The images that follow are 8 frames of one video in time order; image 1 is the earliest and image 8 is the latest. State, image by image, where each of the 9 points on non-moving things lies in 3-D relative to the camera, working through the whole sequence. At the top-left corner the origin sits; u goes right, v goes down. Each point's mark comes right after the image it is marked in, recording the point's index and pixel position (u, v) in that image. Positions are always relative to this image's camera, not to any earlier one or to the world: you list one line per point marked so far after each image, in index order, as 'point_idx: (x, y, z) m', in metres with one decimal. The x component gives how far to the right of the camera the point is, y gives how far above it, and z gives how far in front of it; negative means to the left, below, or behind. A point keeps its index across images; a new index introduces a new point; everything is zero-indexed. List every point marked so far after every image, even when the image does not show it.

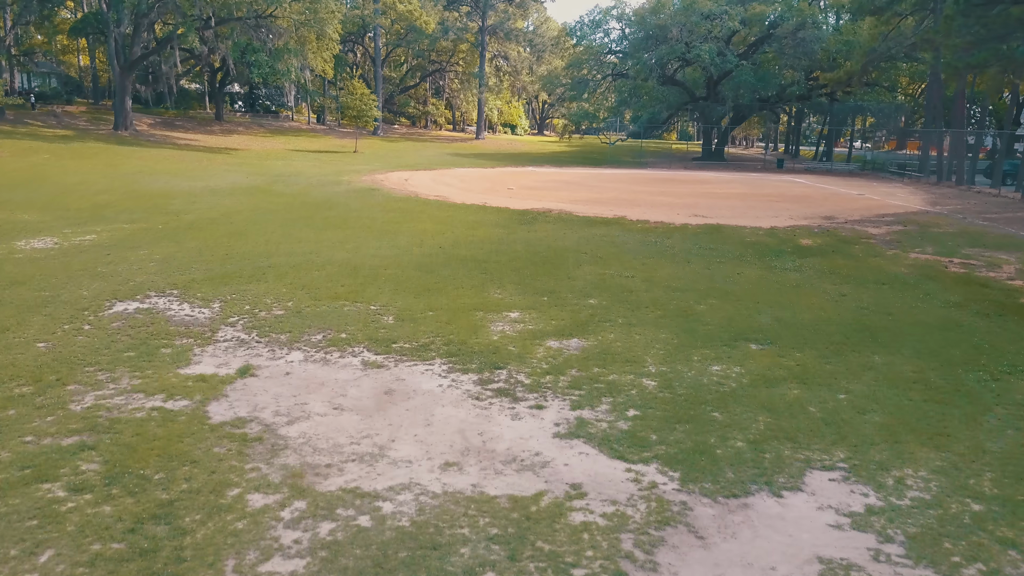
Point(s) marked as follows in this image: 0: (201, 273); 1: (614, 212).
0: (-3.3, +0.1, +8.5) m
1: (+1.8, +1.4, +14.5) m
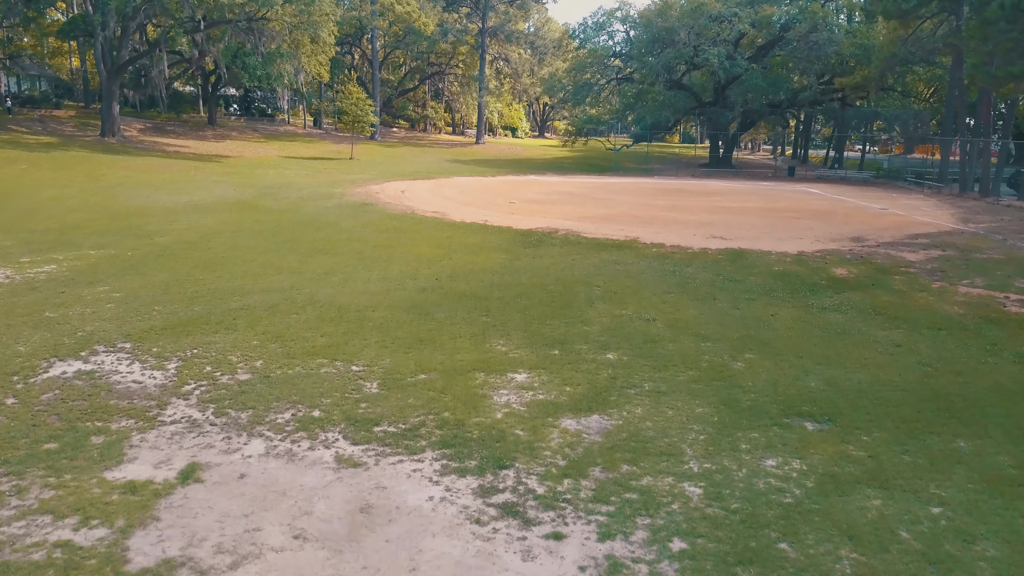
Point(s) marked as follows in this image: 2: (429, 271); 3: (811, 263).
0: (-3.3, -0.3, +7.5) m
1: (+1.9, +0.9, +13.5) m
2: (-1.1, +0.2, +10.3) m
3: (+4.0, +0.3, +10.7) m
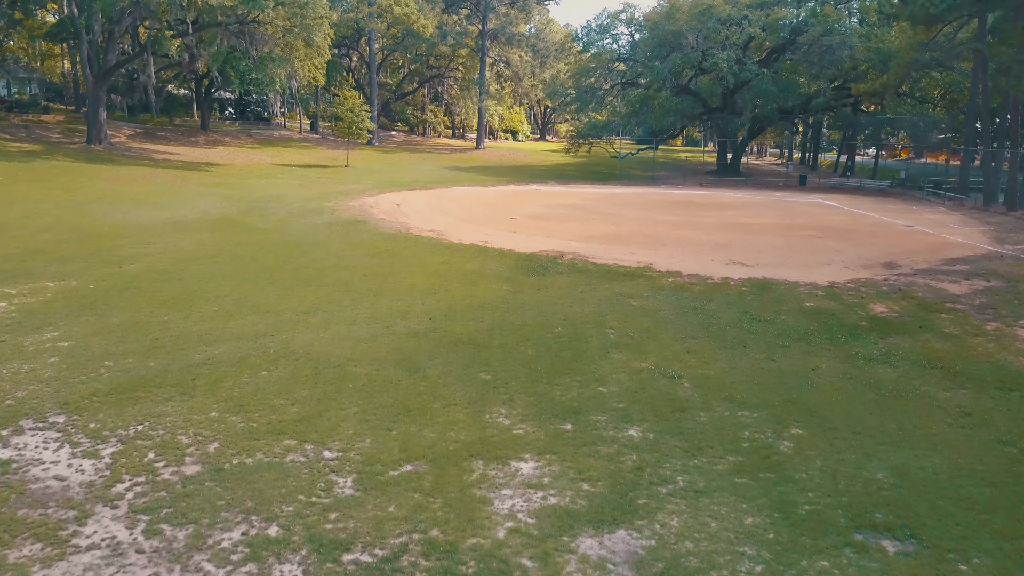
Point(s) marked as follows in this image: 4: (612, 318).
0: (-3.2, -0.7, +6.4) m
1: (+1.9, +0.5, +12.4) m
2: (-1.0, -0.2, +9.2) m
3: (+4.0, -0.1, +9.7) m
4: (+1.1, -0.3, +8.9) m
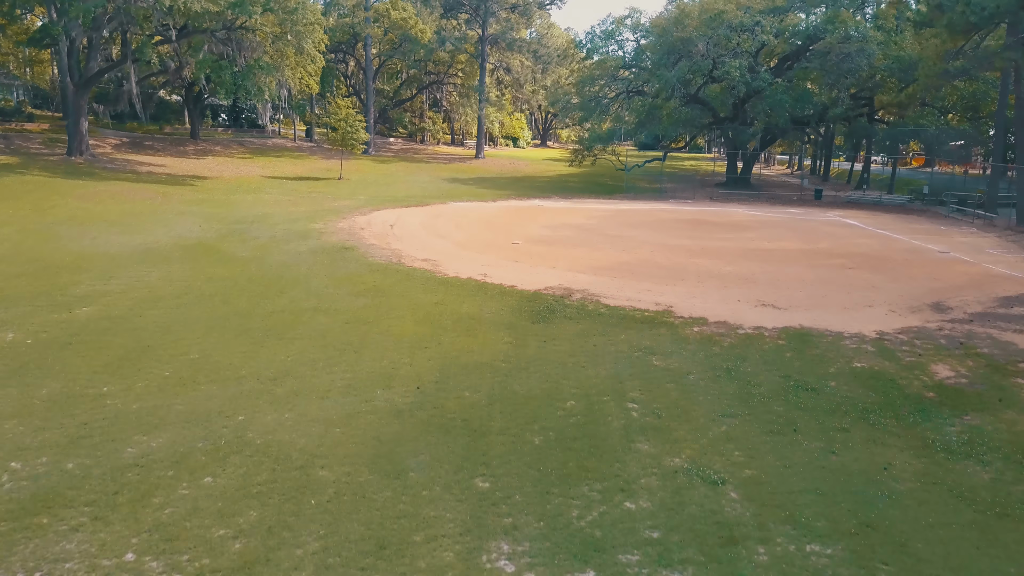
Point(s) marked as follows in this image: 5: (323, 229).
0: (-3.2, -1.3, +5.1) m
1: (+2.0, -0.1, +11.1) m
2: (-1.0, -0.8, +7.9) m
3: (+4.0, -0.7, +8.4) m
4: (+1.1, -0.9, +7.5) m
5: (-4.1, +1.3, +17.3) m
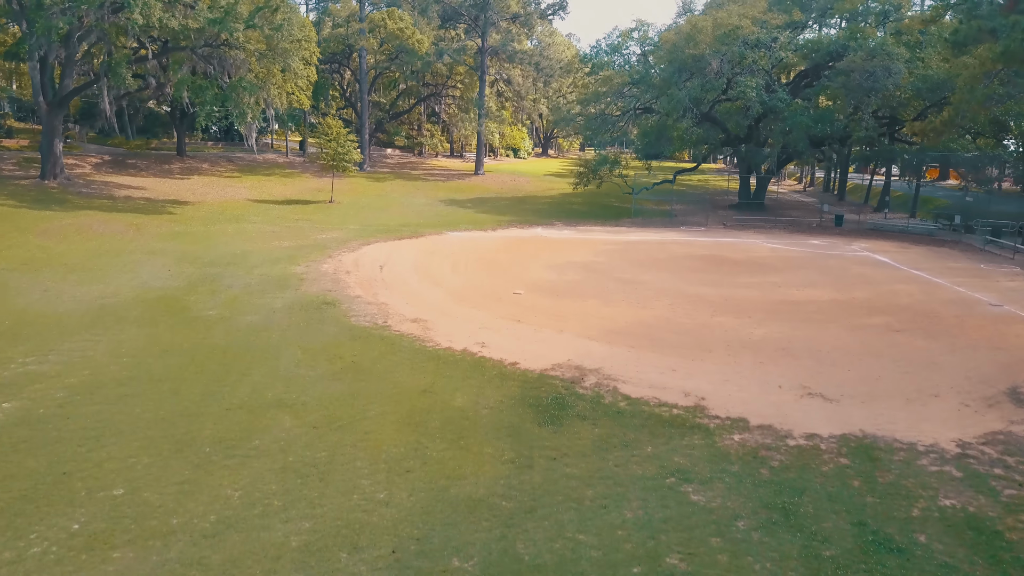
0: (-3.2, -2.3, +3.5) m
1: (+2.0, -1.1, +9.5) m
2: (-1.0, -1.8, +6.3) m
3: (+4.0, -1.7, +6.7) m
4: (+1.1, -1.9, +5.9) m
5: (-4.0, +0.3, +15.7) m
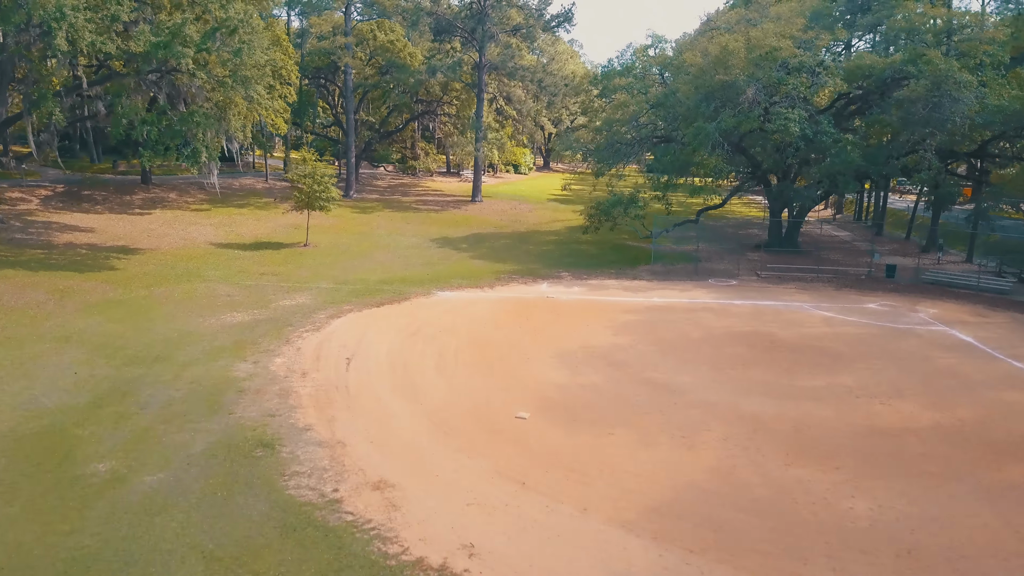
0: (-3.2, -3.9, +0.1) m
1: (+2.0, -2.7, +6.1) m
2: (-1.0, -3.4, +2.8) m
3: (+4.1, -3.3, +3.3) m
4: (+1.2, -3.5, +2.5) m
5: (-4.0, -1.4, +12.3) m
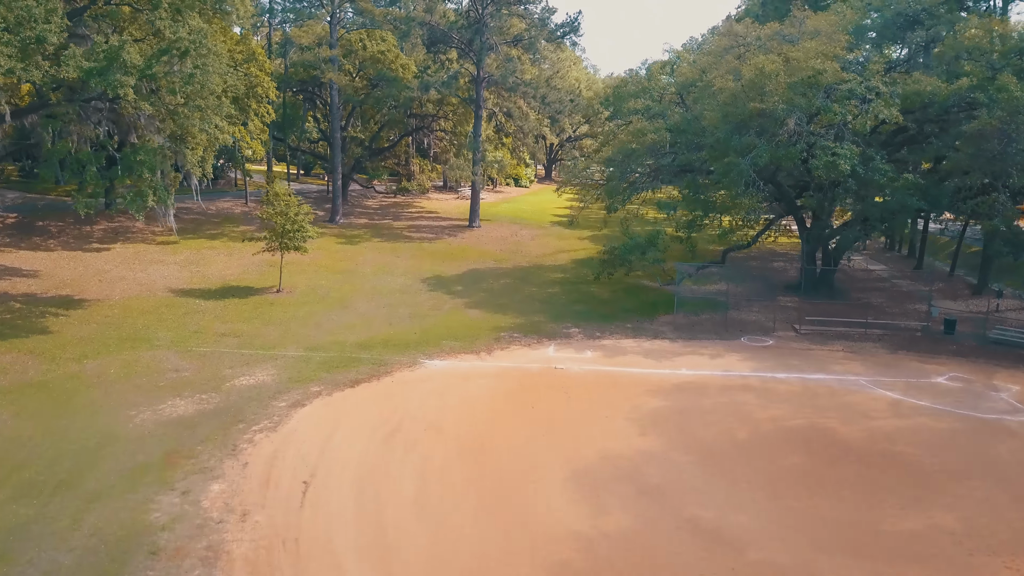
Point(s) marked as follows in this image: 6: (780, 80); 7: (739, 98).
0: (-3.1, -5.3, -2.9) m
1: (+2.0, -4.1, +3.1) m
2: (-0.9, -4.8, -0.1) m
3: (+4.1, -4.7, +0.4) m
4: (+1.2, -4.9, -0.5) m
5: (-4.0, -2.8, +9.3) m
6: (+6.0, +4.7, +18.0) m
7: (+5.2, +4.4, +18.6) m
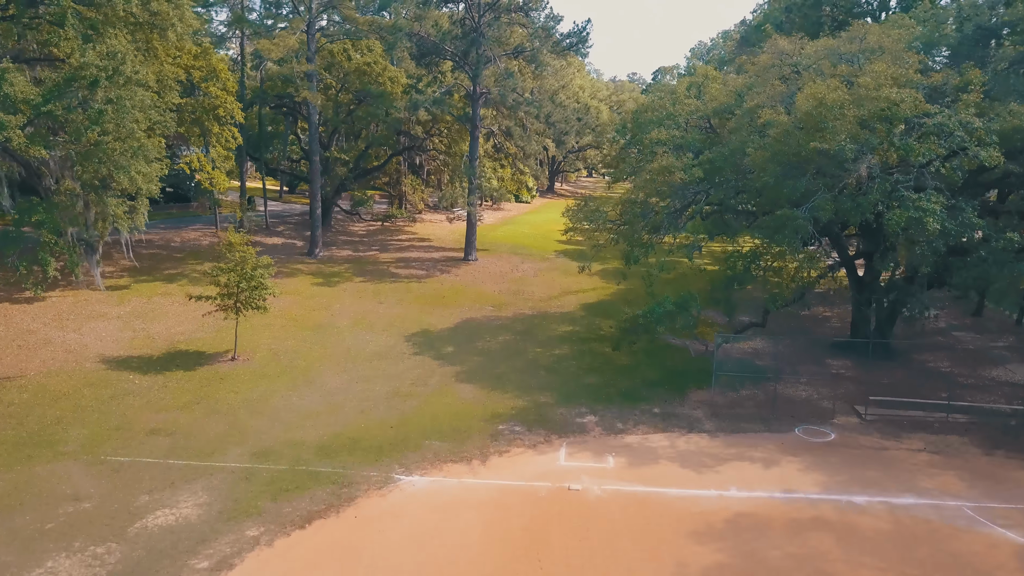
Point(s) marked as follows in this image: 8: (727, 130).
0: (-3.1, -6.8, -6.4) m
1: (+2.0, -5.6, -0.4) m
2: (-0.9, -6.3, -3.6) m
3: (+4.1, -6.2, -3.2) m
4: (+1.2, -6.4, -4.0) m
5: (-4.0, -4.3, +5.8) m
6: (+6.0, +3.2, +14.4) m
7: (+5.2, +2.9, +15.0) m
8: (+4.8, +3.5, +18.0) m
